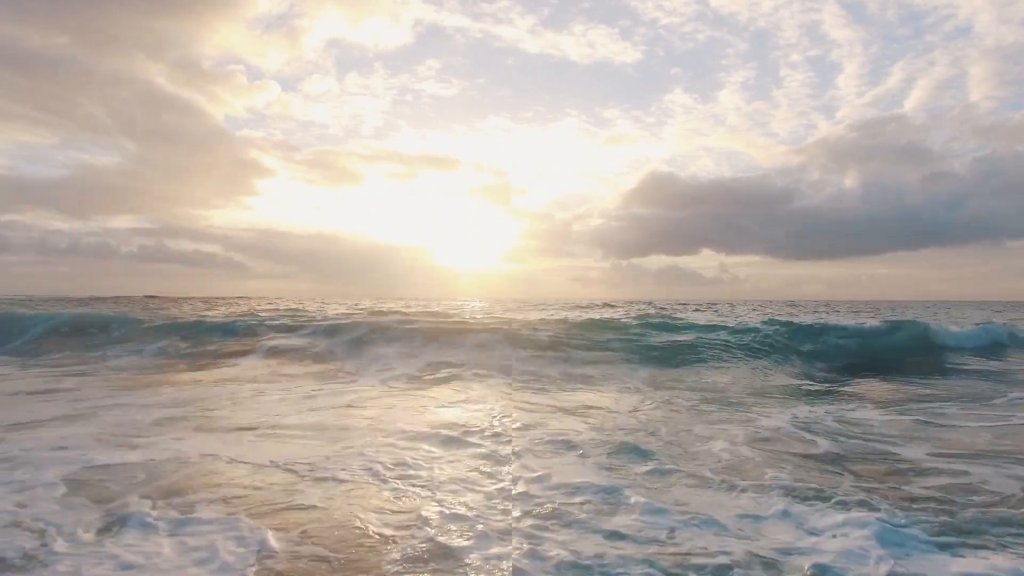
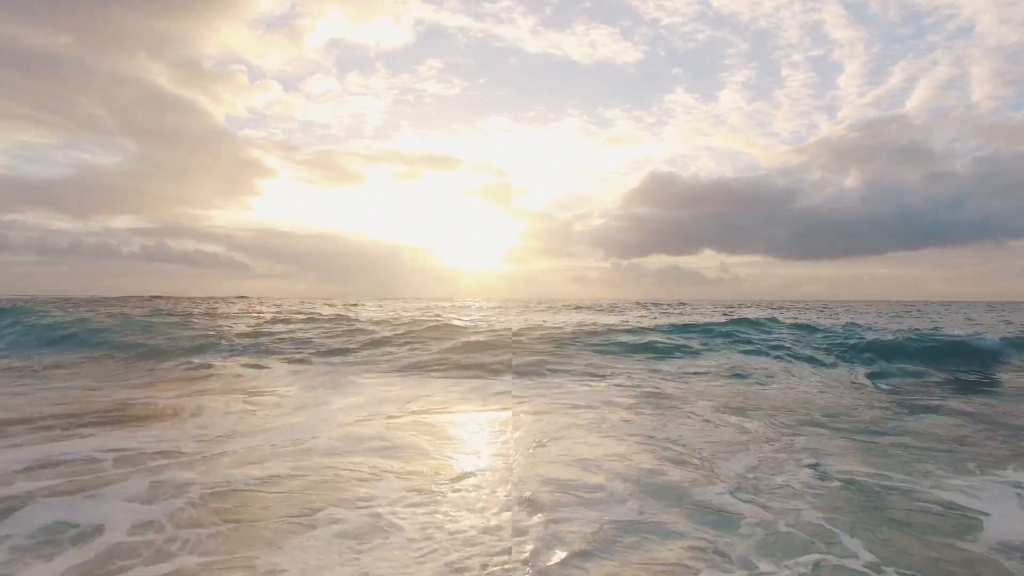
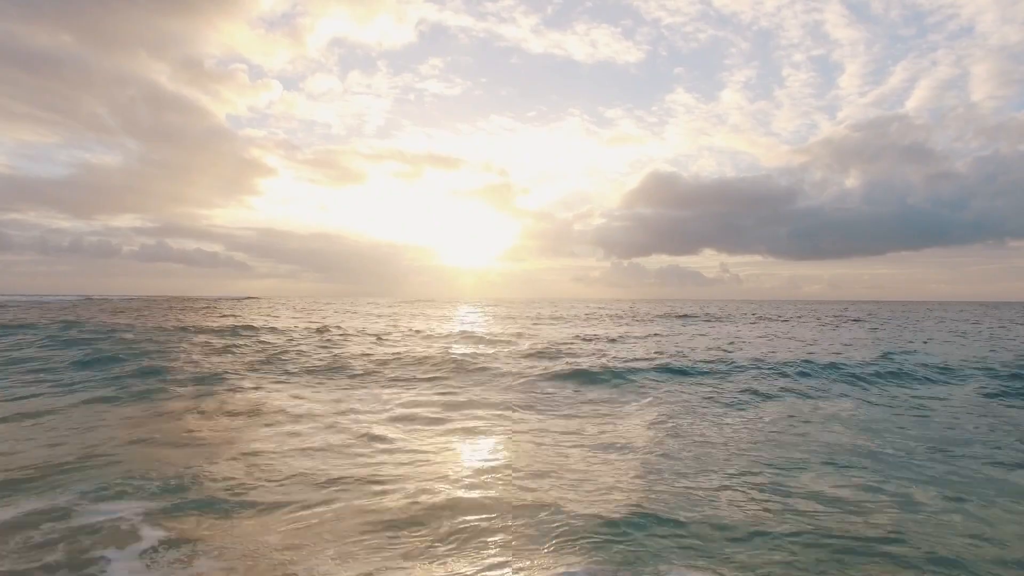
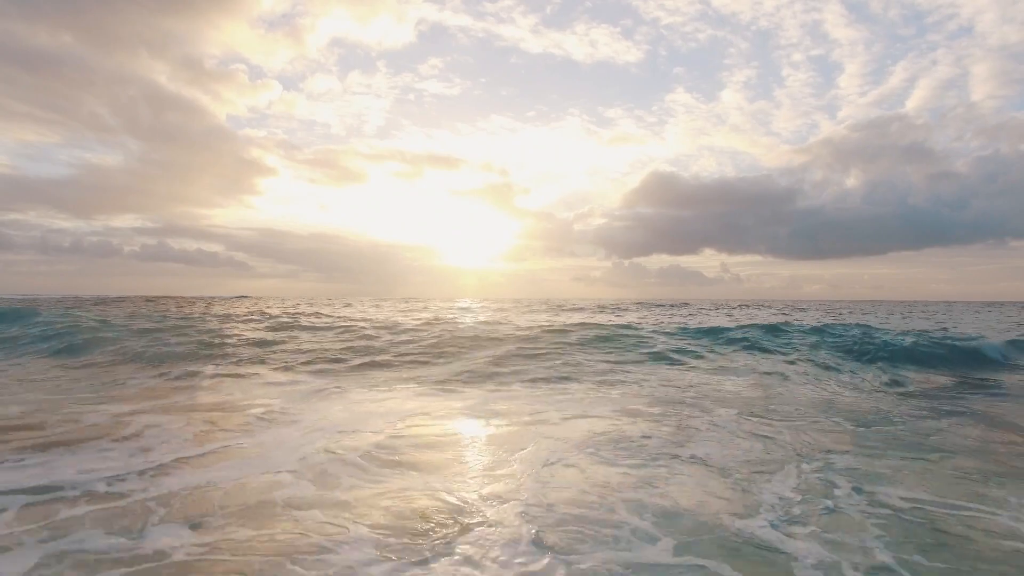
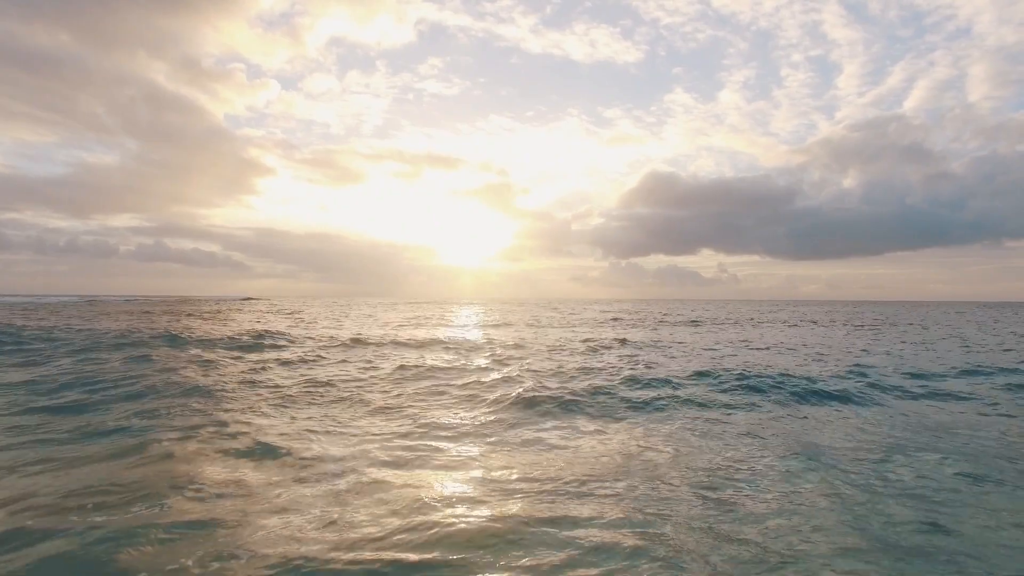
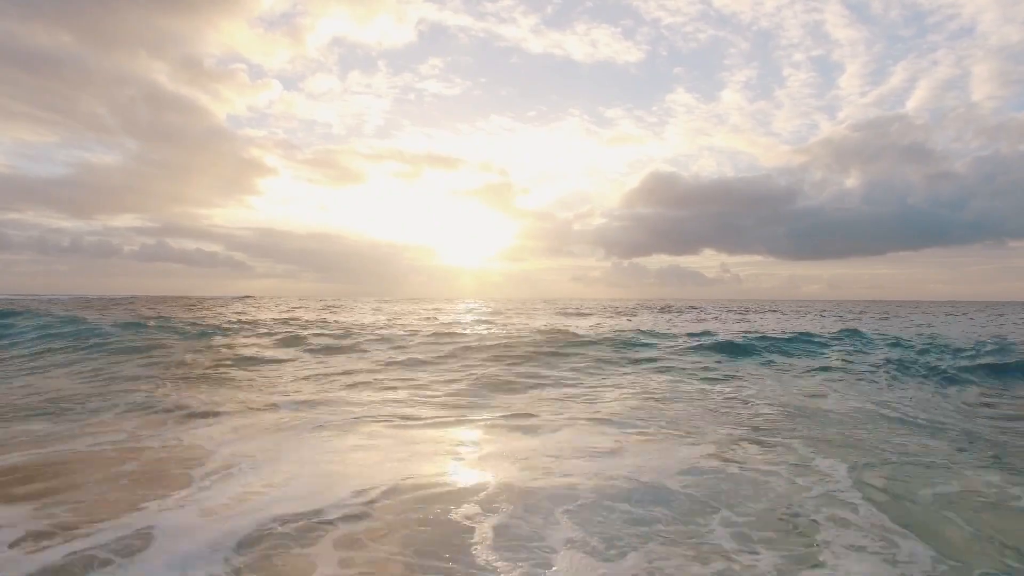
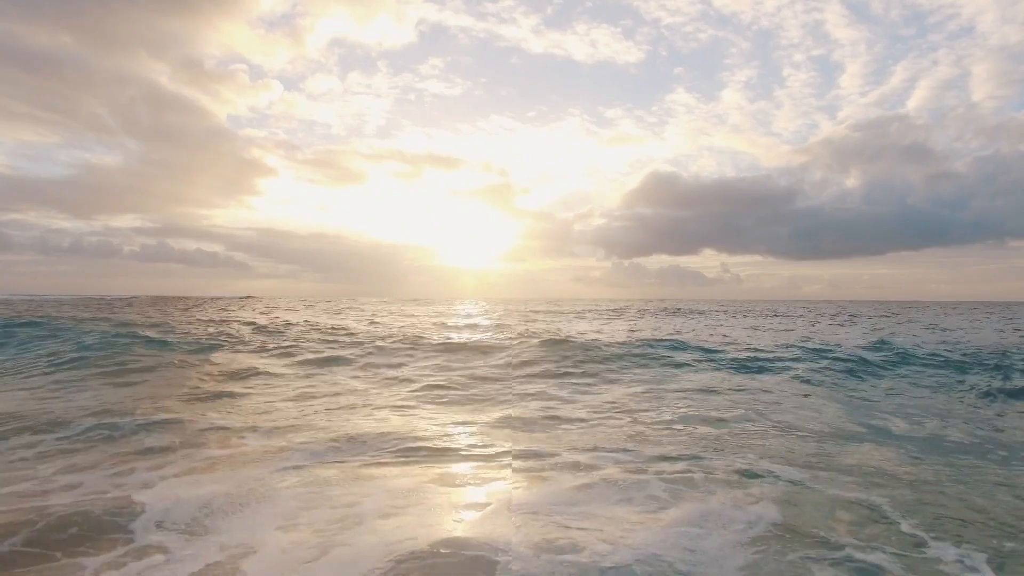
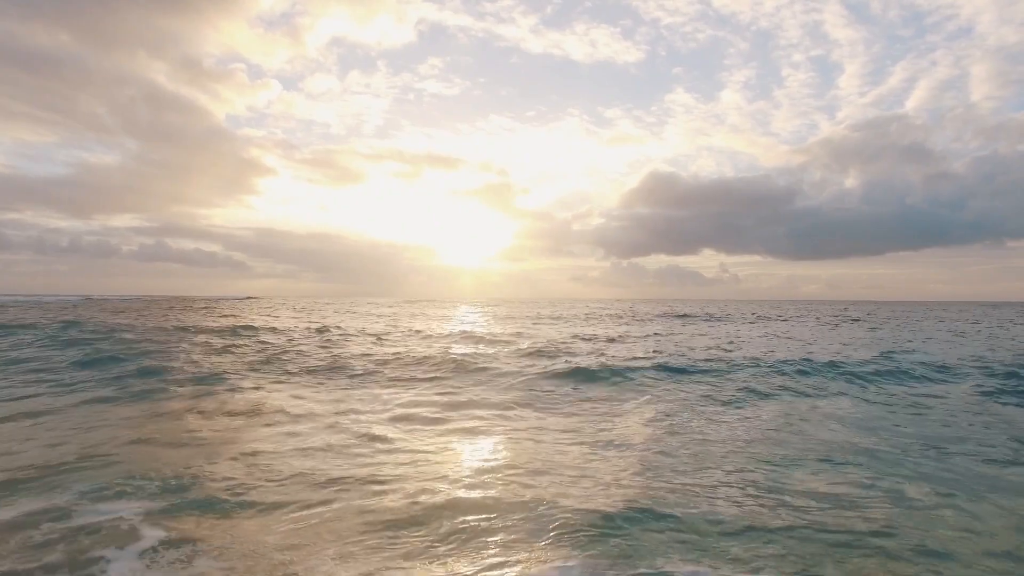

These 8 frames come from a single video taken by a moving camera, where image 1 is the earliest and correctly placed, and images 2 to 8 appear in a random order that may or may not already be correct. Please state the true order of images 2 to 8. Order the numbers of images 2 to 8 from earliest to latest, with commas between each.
2, 7, 3, 5, 8, 6, 4
